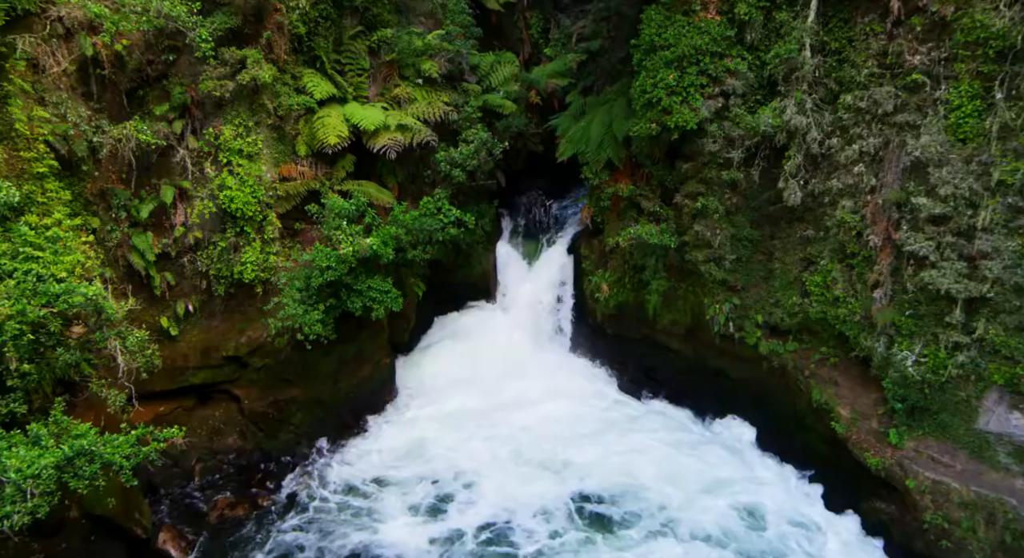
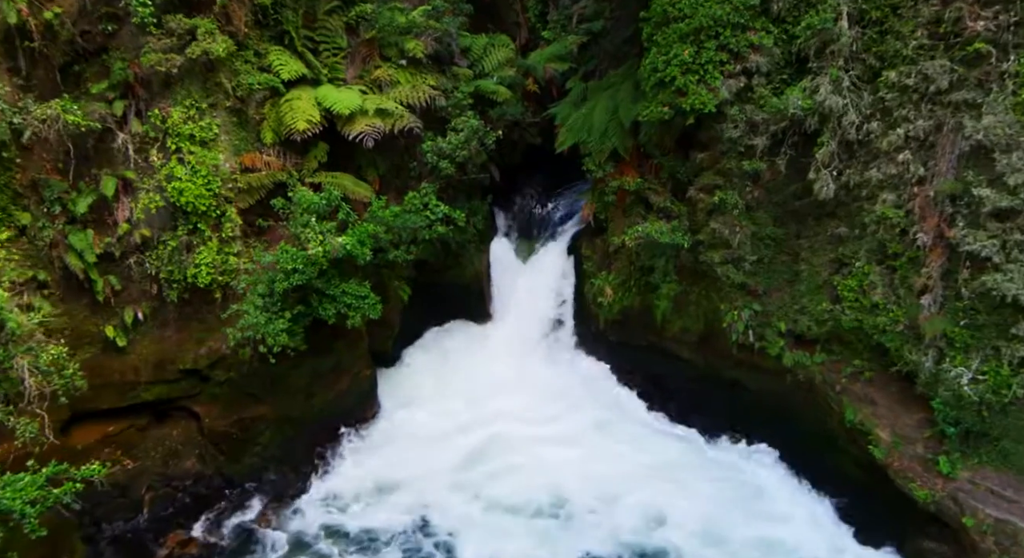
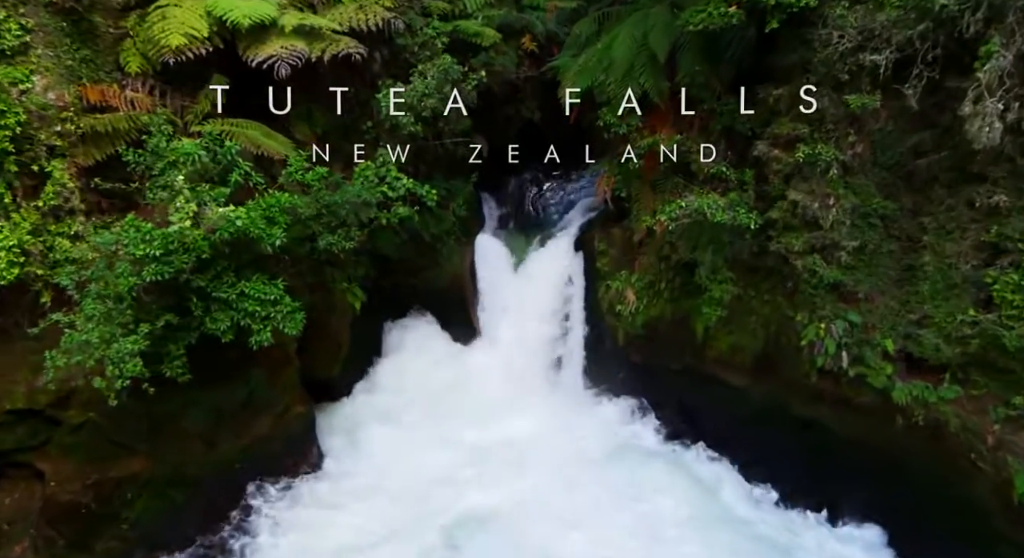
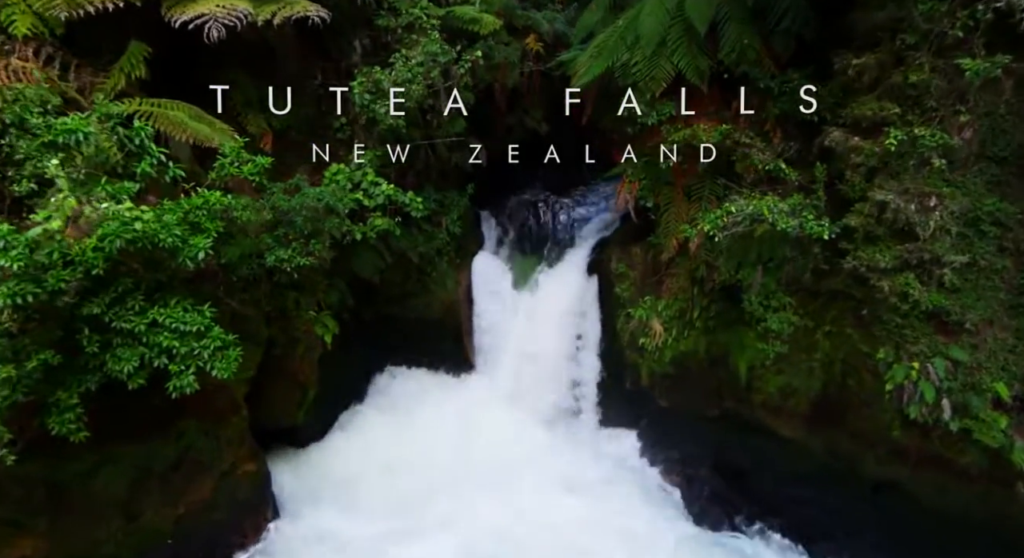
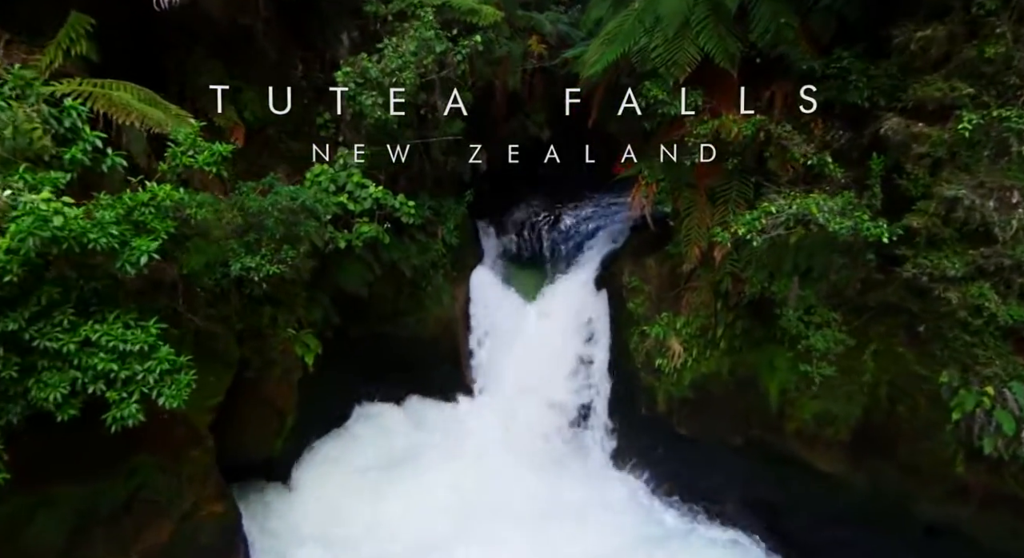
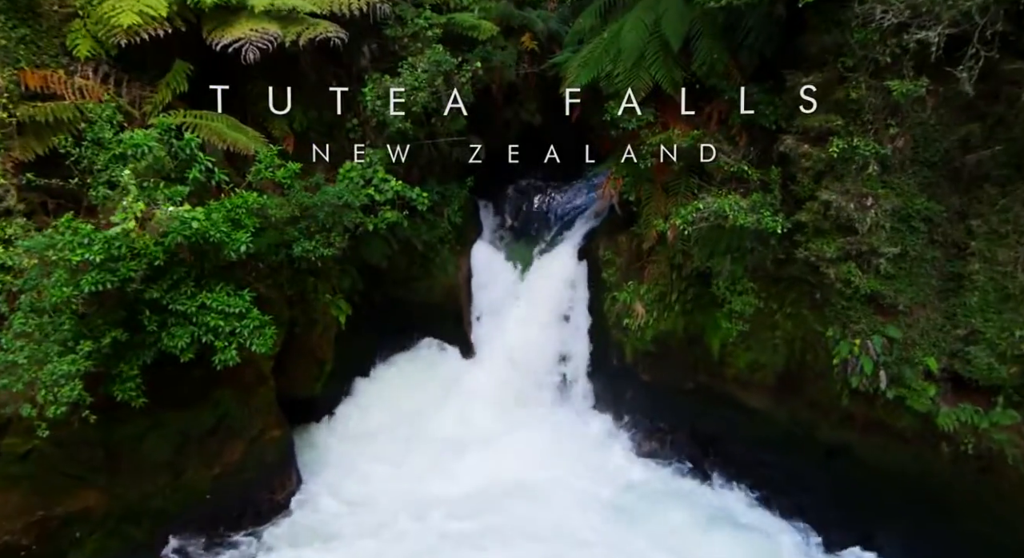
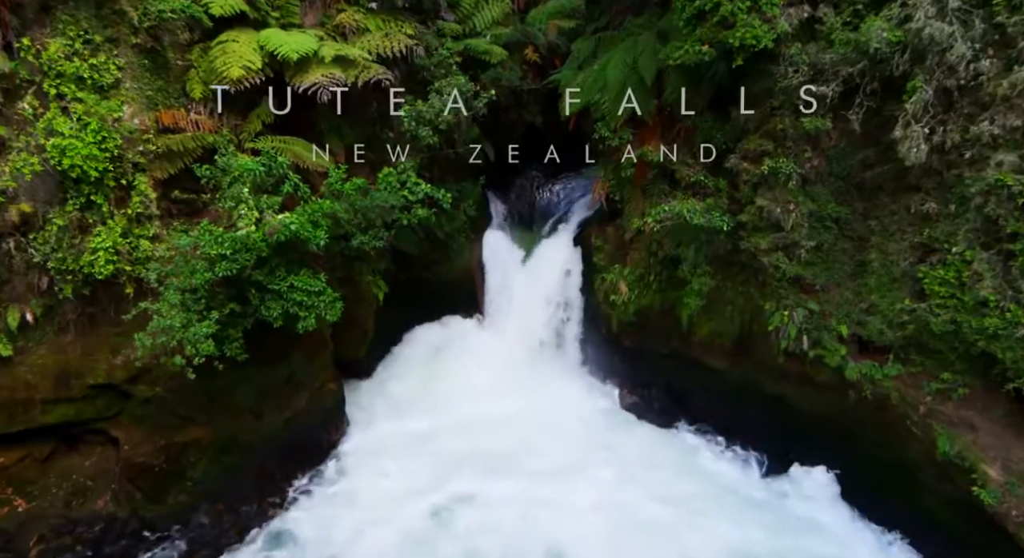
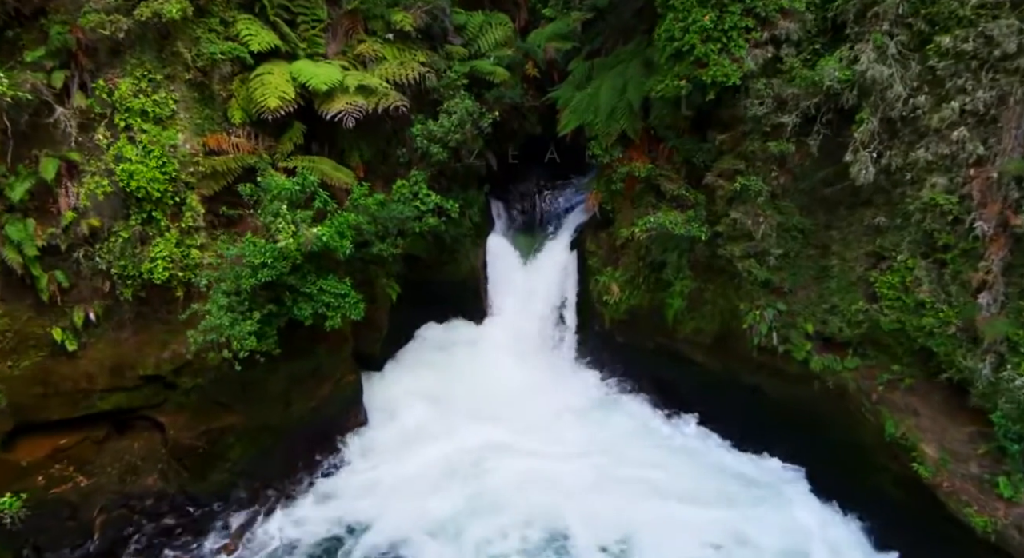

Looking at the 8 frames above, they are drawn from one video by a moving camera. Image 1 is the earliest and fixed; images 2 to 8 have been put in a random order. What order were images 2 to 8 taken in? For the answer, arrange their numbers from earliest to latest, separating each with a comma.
2, 8, 7, 3, 6, 4, 5
